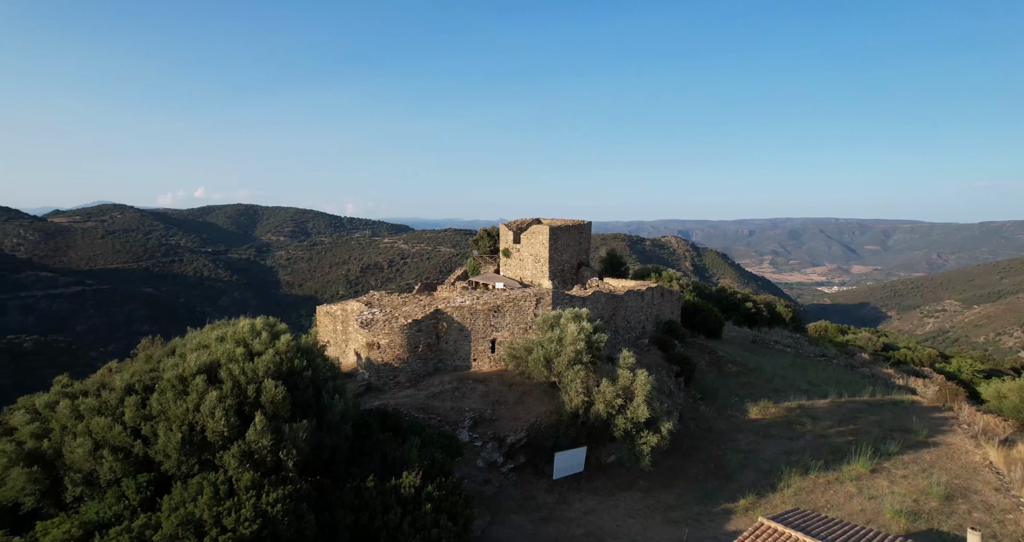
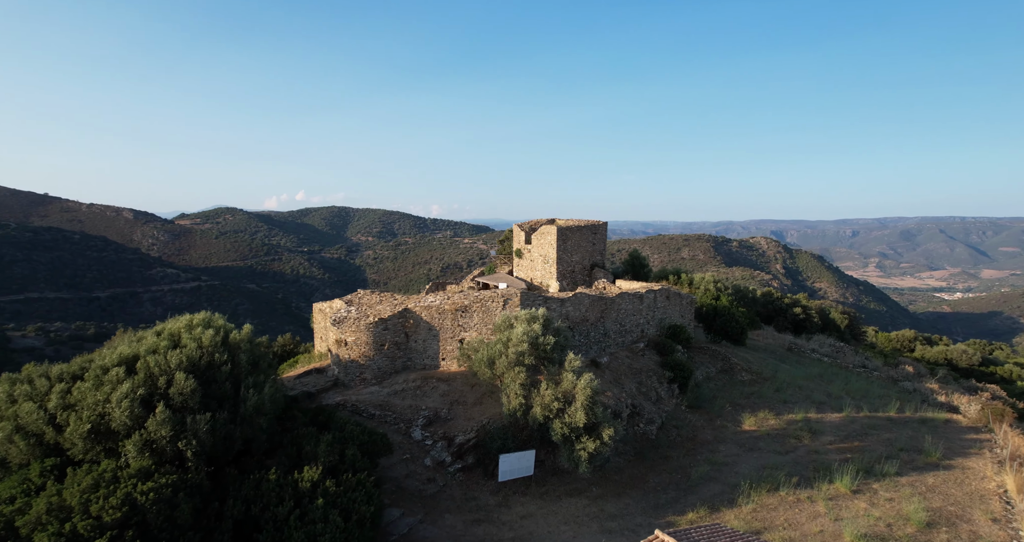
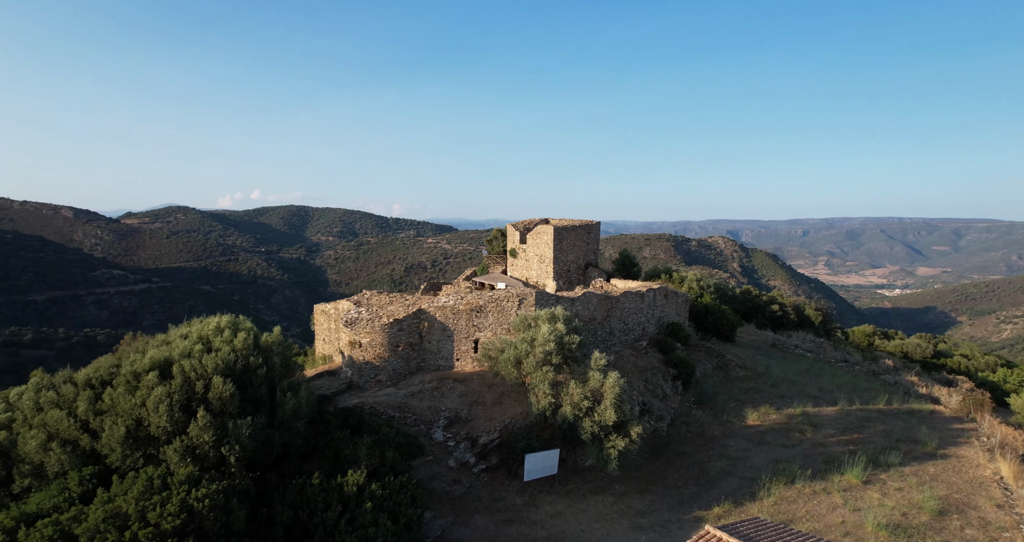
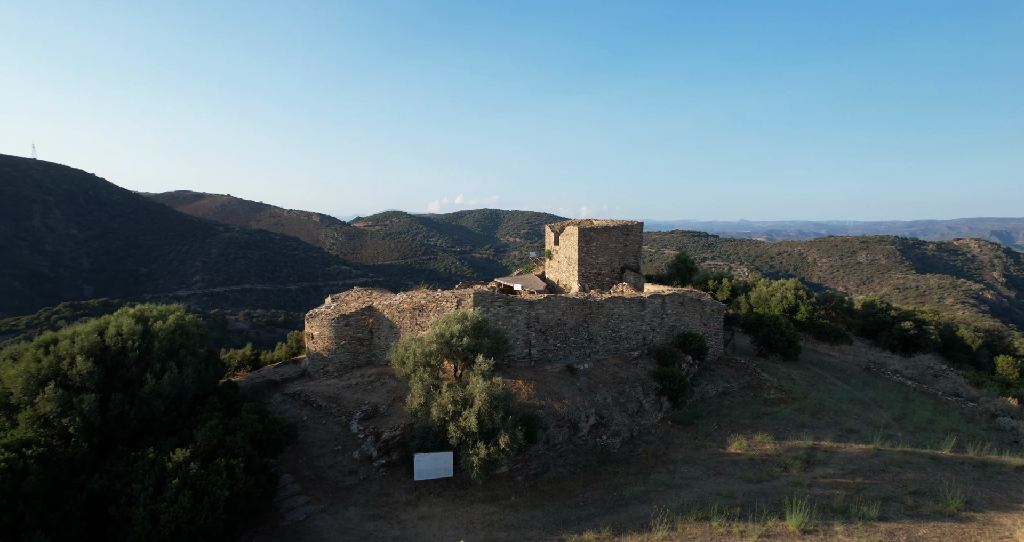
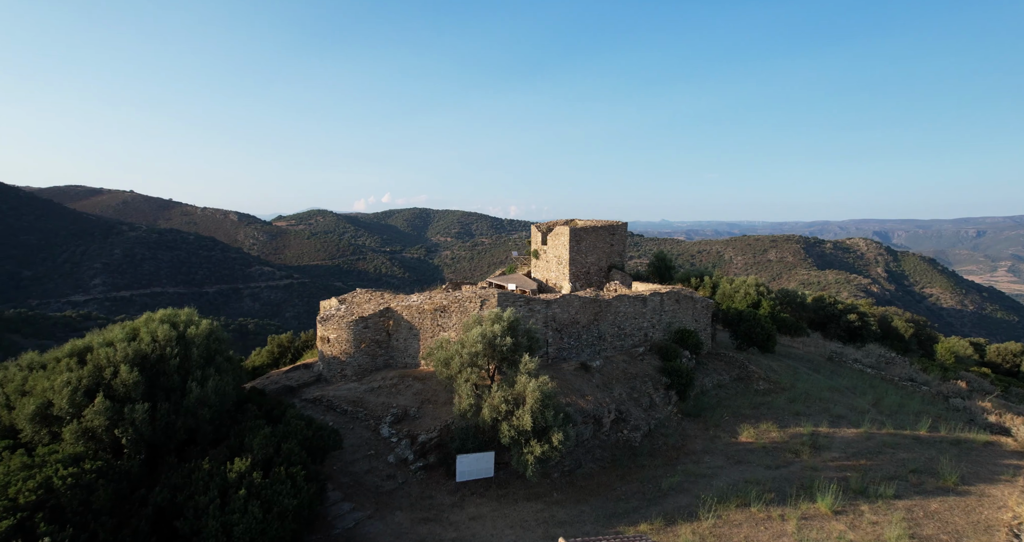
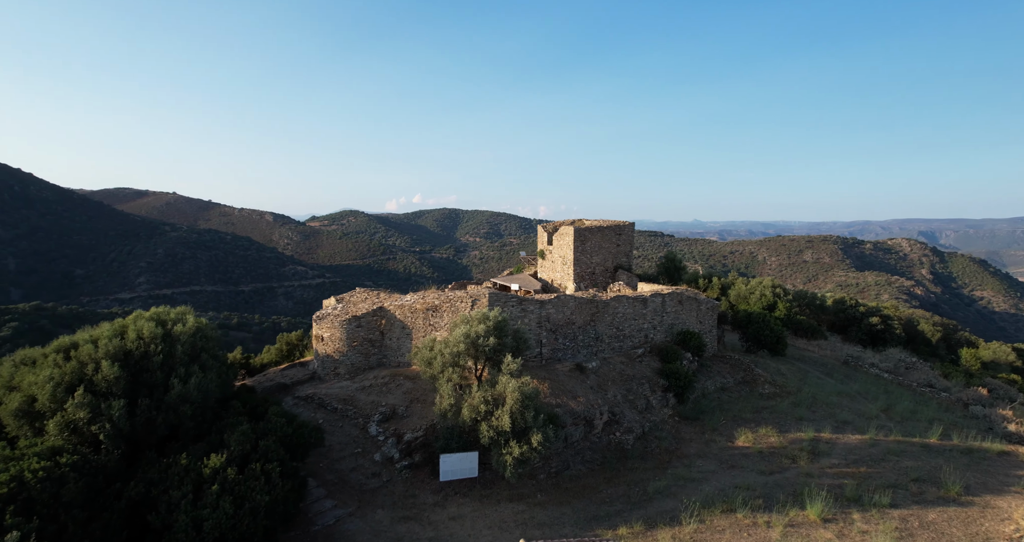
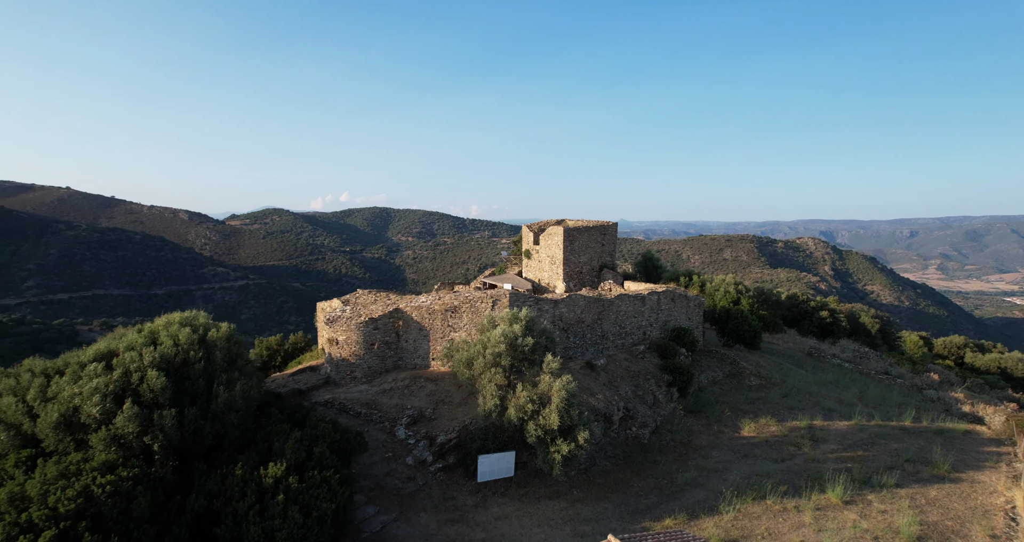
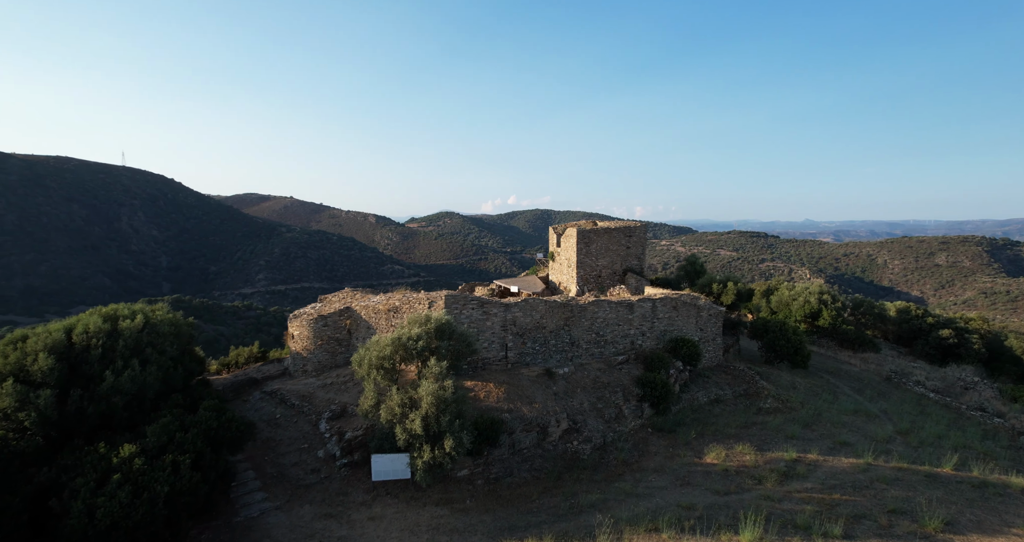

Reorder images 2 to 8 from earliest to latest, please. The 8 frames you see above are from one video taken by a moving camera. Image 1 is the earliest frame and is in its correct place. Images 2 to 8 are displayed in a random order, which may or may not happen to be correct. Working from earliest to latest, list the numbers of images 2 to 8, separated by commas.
3, 2, 7, 5, 6, 4, 8
